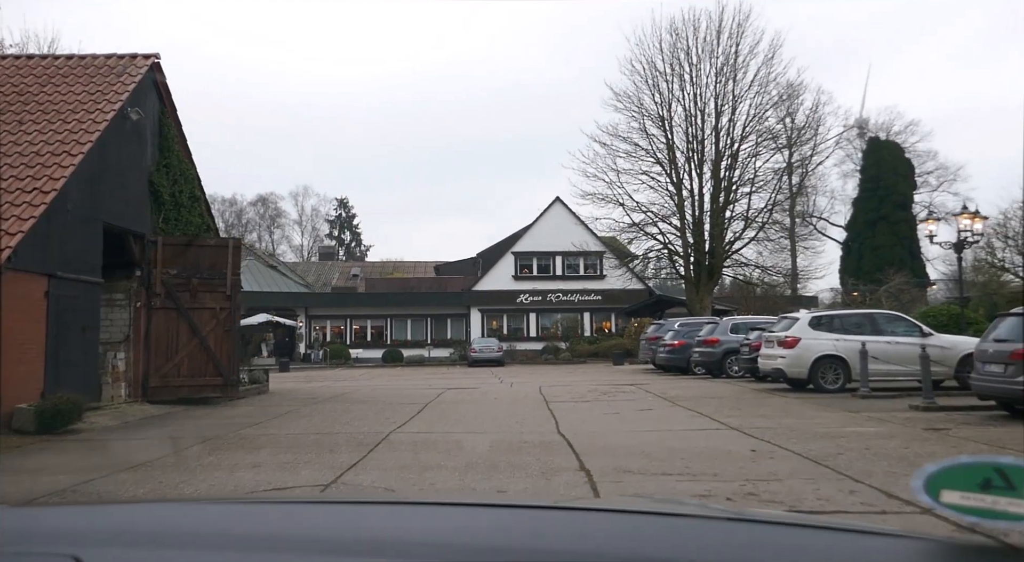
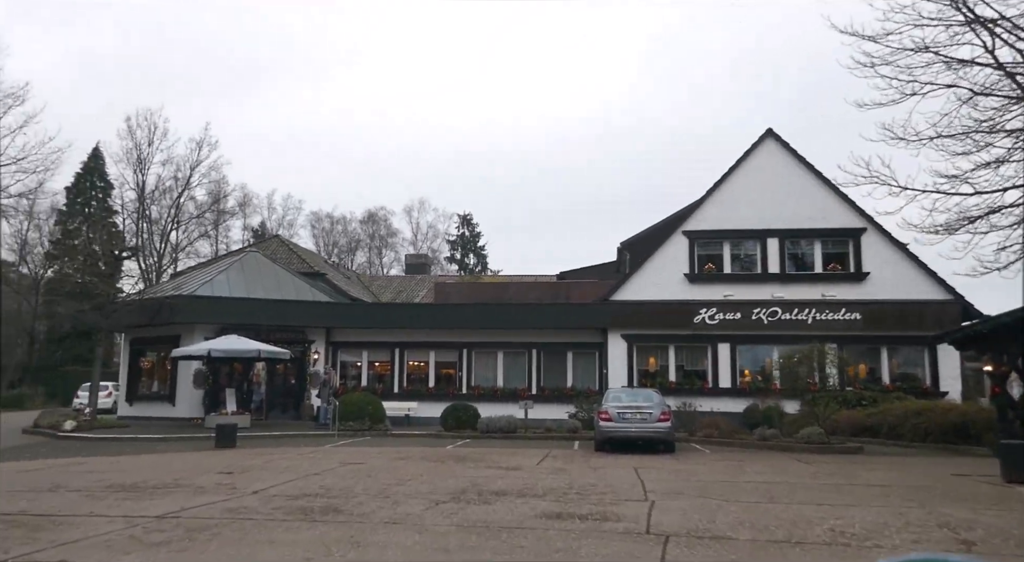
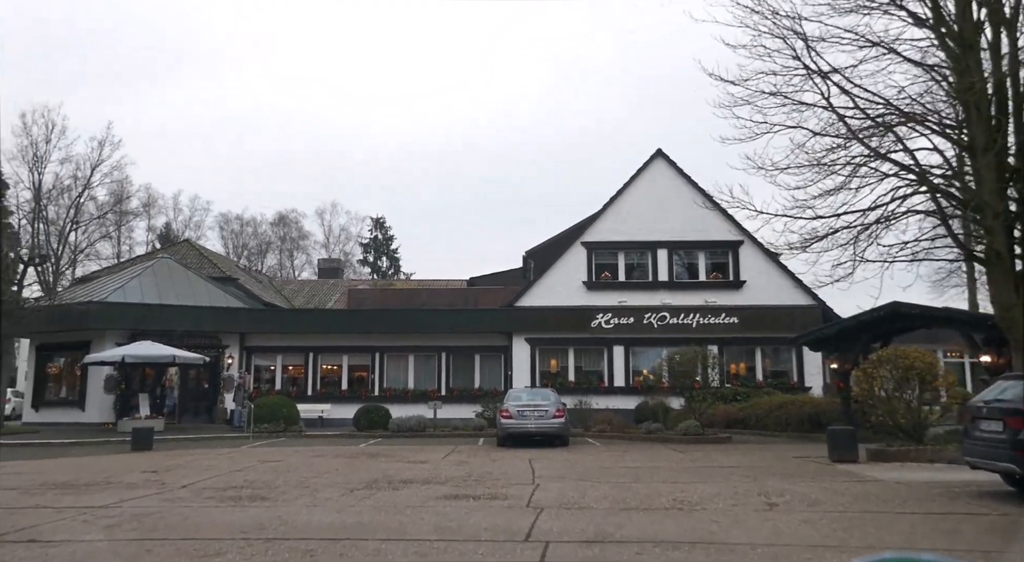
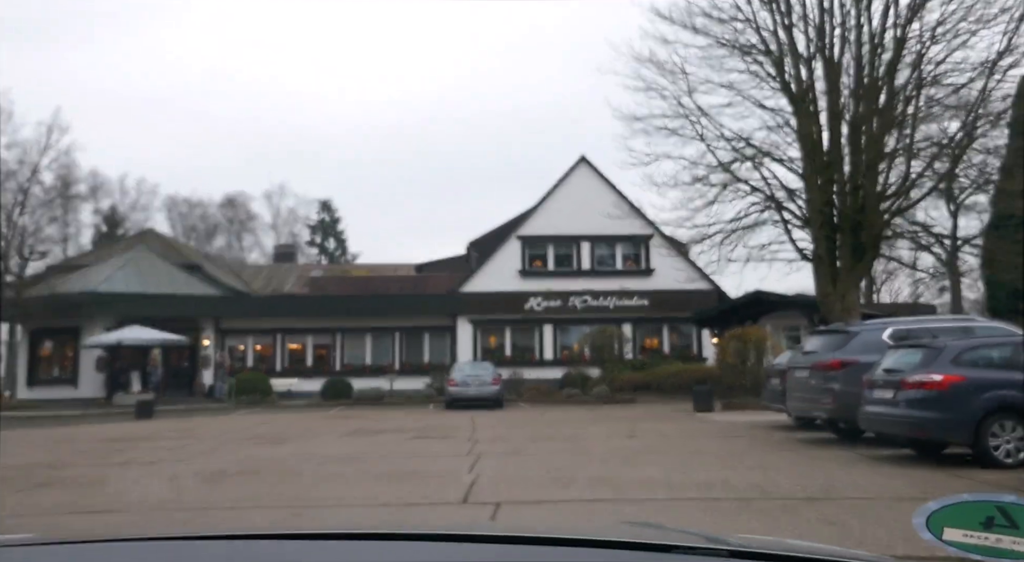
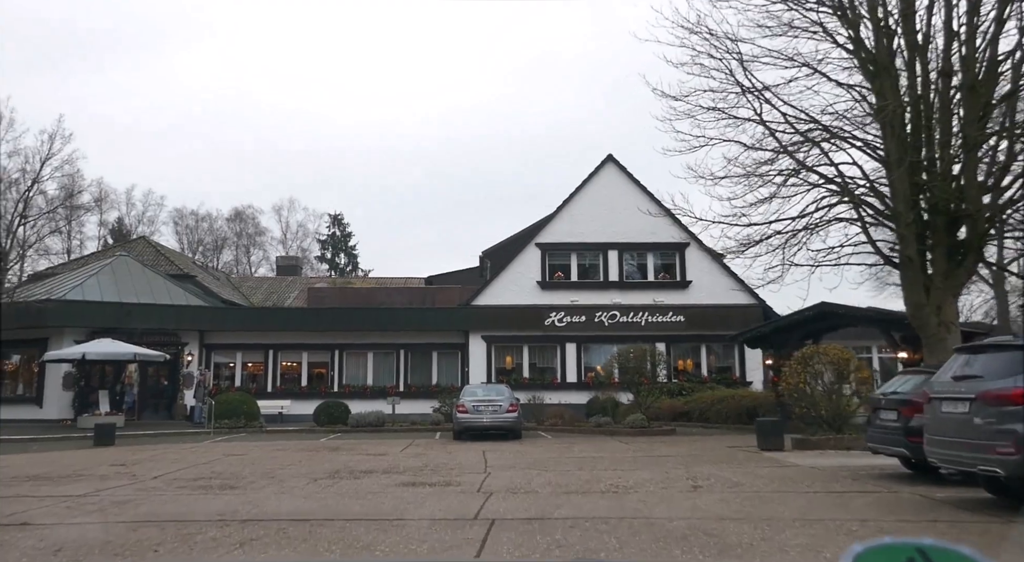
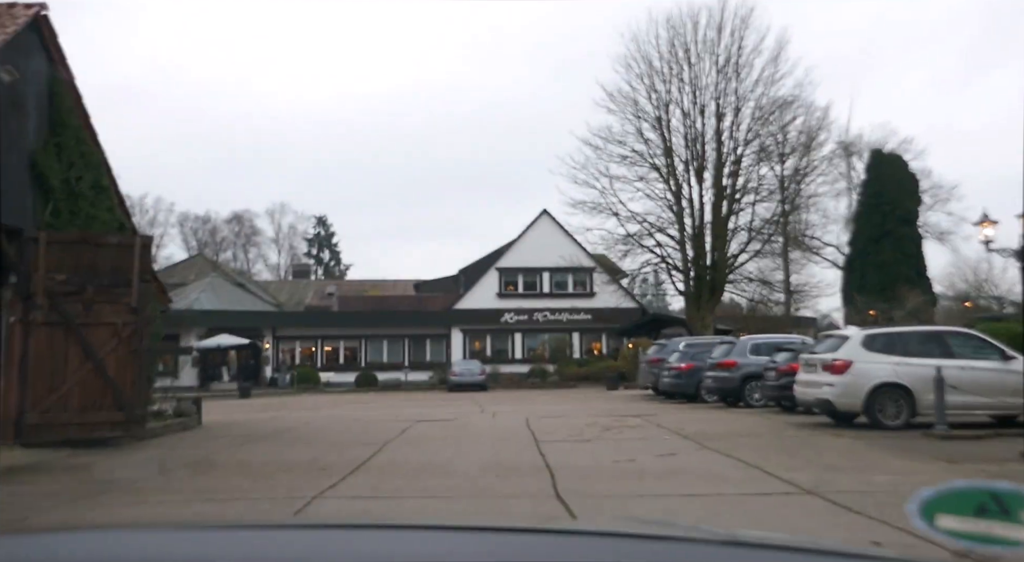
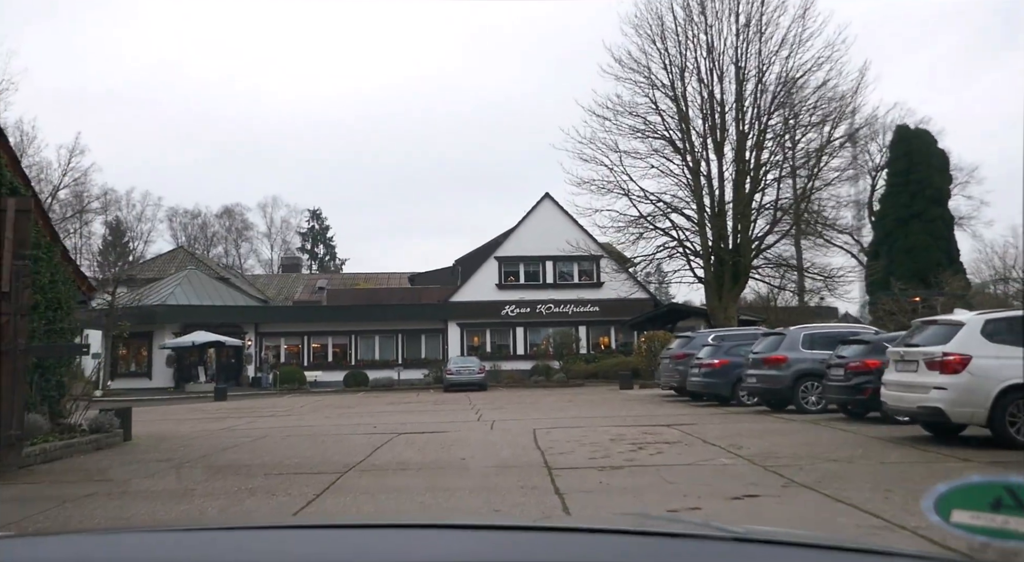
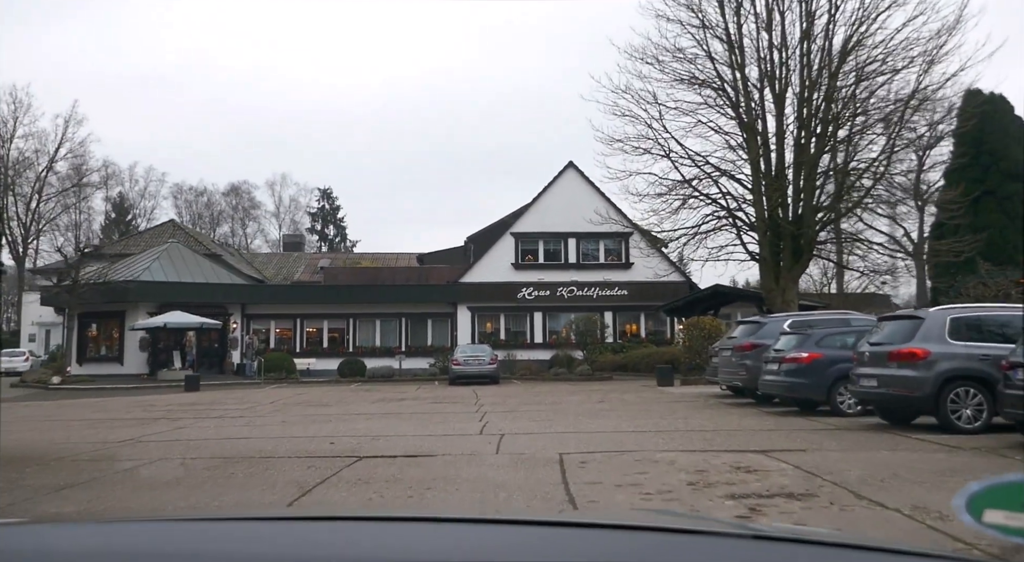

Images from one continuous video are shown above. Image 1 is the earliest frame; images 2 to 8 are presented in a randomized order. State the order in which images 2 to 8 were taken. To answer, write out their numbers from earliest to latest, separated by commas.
6, 7, 8, 4, 5, 3, 2
